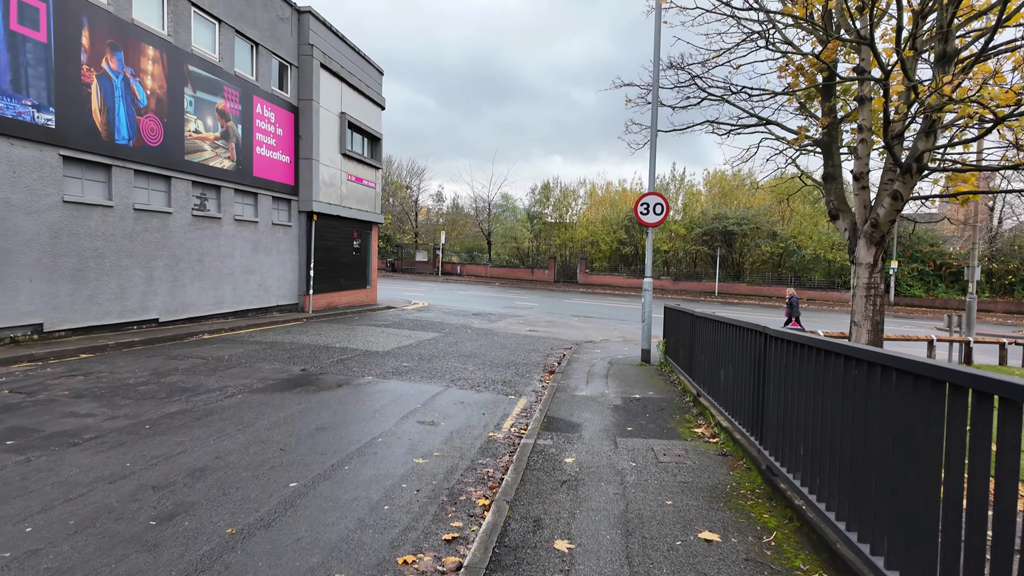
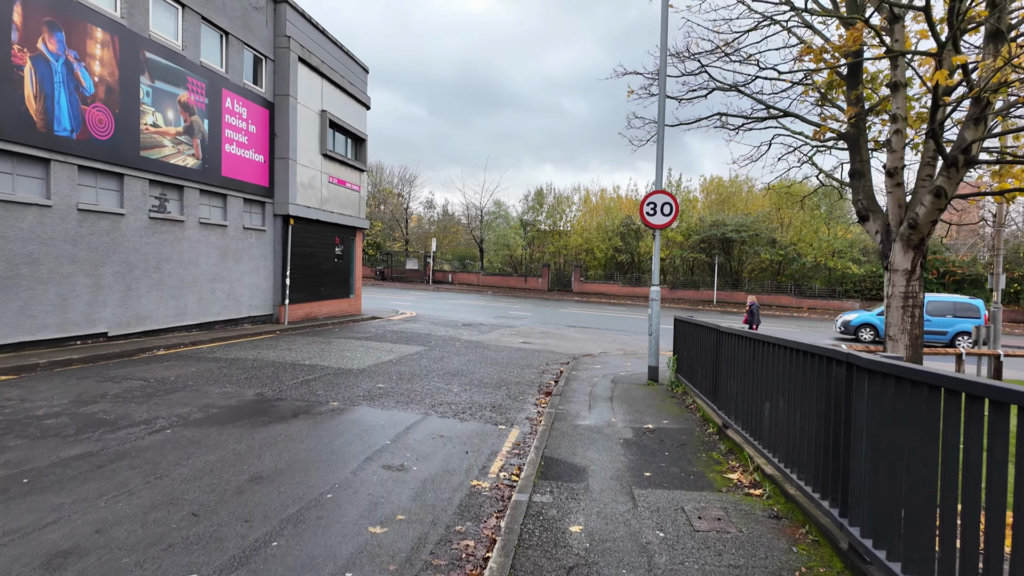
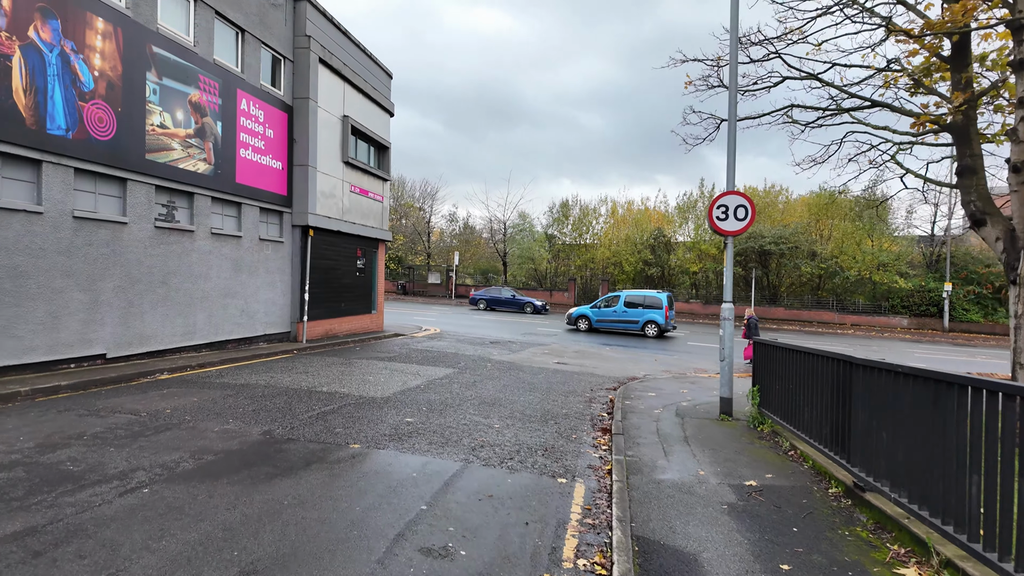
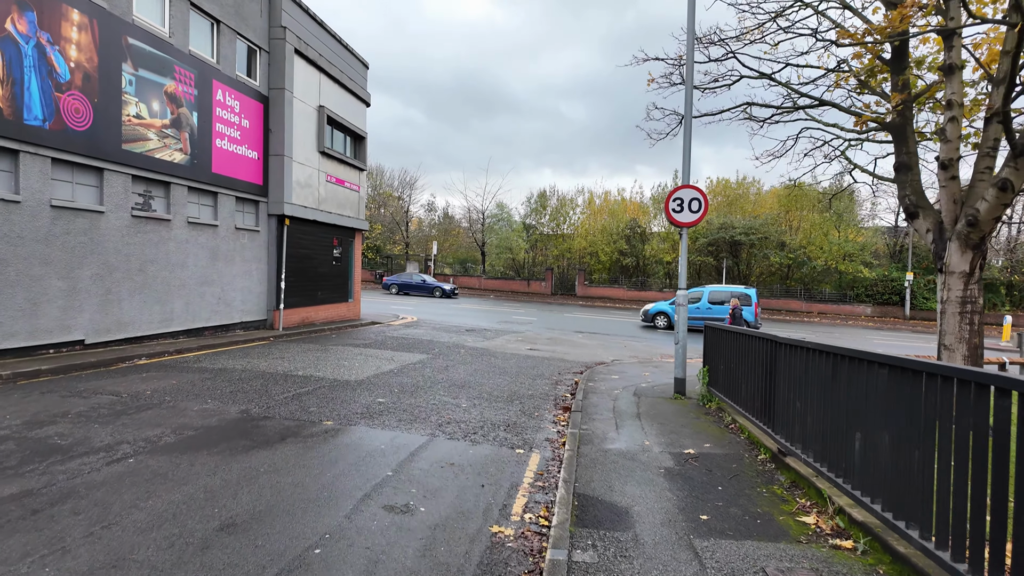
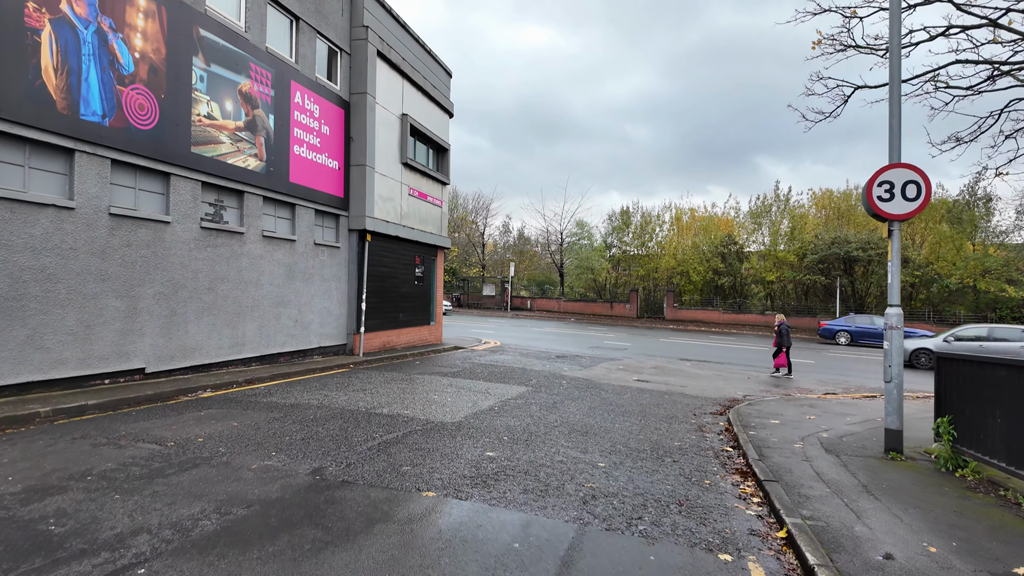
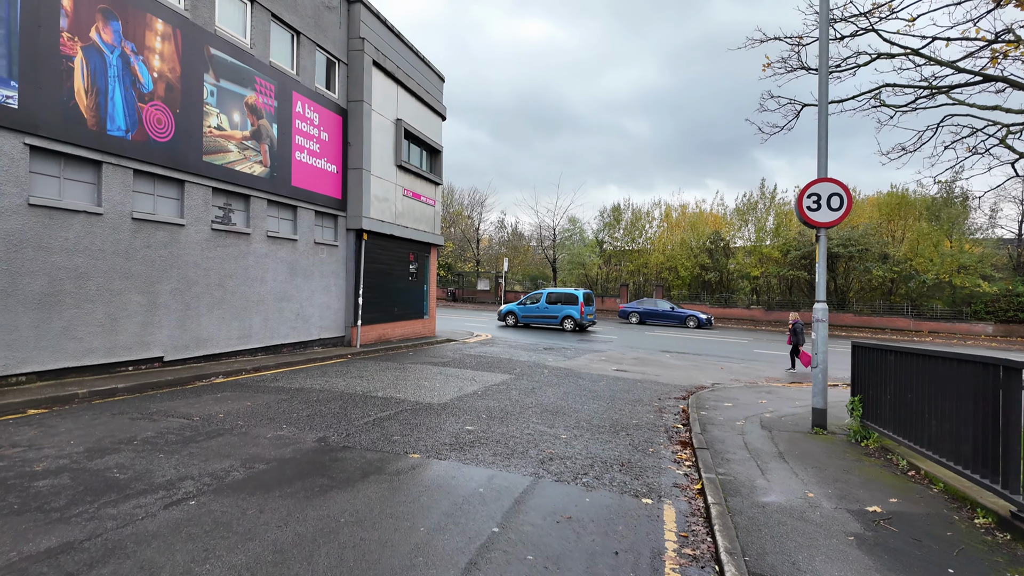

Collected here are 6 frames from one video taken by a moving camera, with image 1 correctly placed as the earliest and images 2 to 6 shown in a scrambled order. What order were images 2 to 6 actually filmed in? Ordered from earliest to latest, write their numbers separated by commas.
2, 4, 3, 6, 5
